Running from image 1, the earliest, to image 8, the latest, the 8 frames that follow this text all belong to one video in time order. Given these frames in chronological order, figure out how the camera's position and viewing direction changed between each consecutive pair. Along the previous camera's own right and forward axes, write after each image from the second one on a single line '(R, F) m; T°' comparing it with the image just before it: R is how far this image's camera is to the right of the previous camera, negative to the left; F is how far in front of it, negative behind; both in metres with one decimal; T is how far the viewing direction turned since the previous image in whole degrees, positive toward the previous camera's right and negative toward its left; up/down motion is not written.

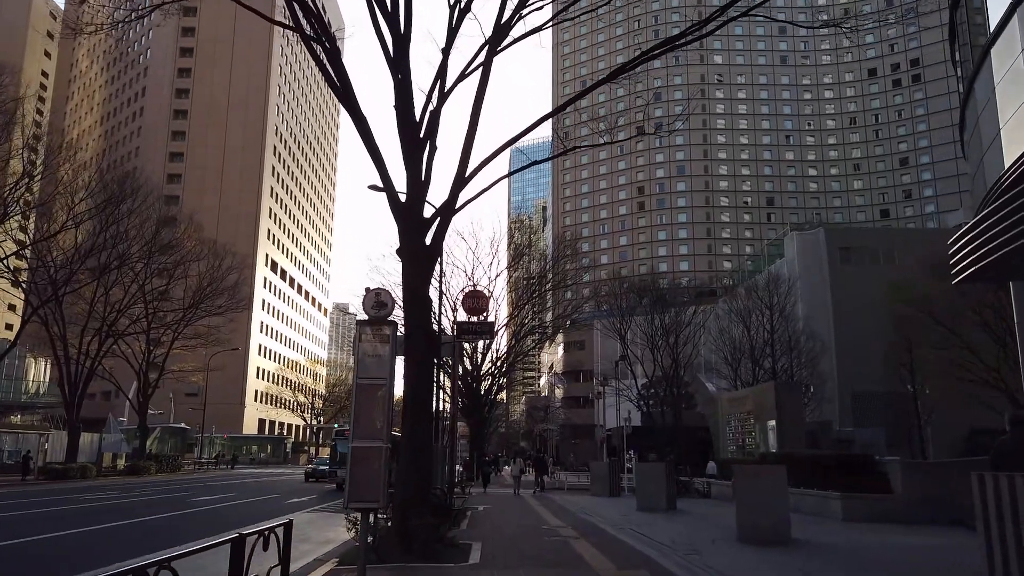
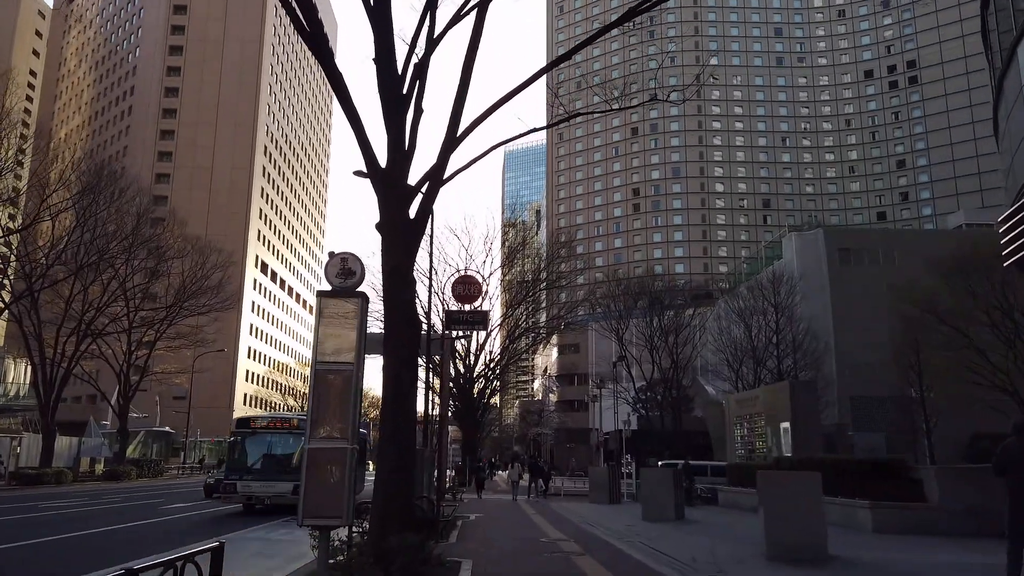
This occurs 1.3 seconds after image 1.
(0.0, +1.1) m; +1°
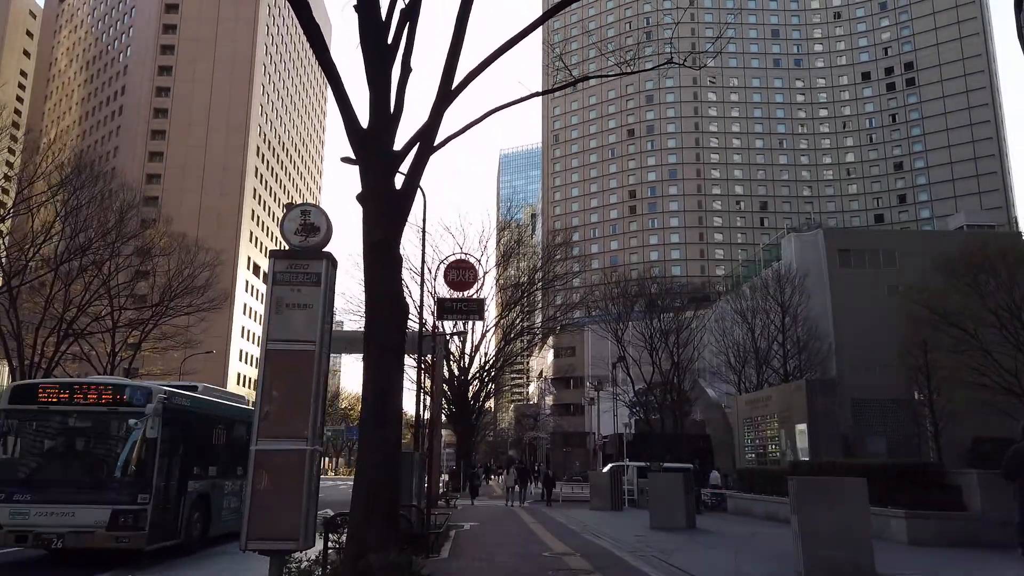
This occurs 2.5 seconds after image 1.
(-0.1, +1.0) m; 0°
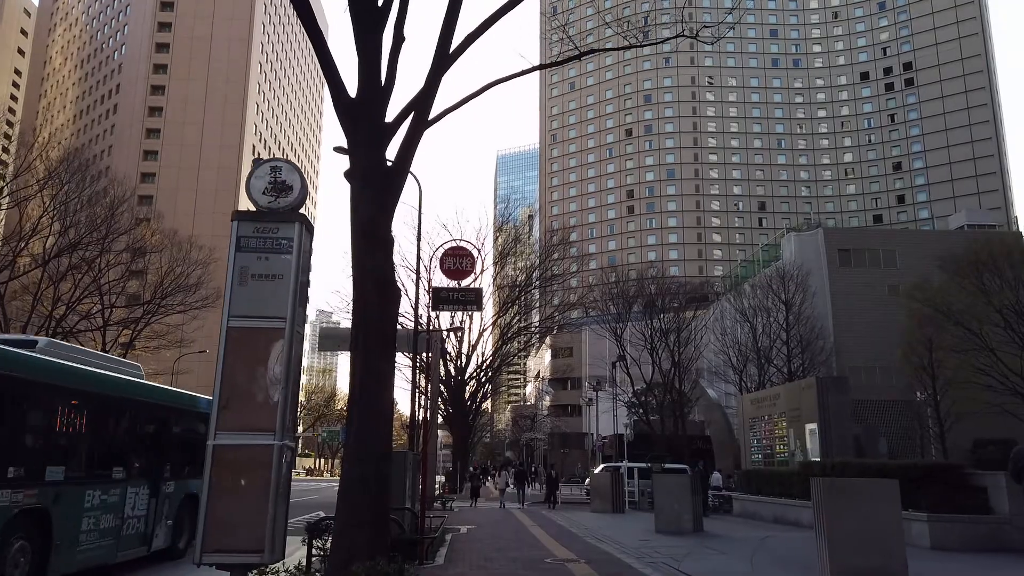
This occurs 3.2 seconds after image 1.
(0.0, +0.5) m; 0°
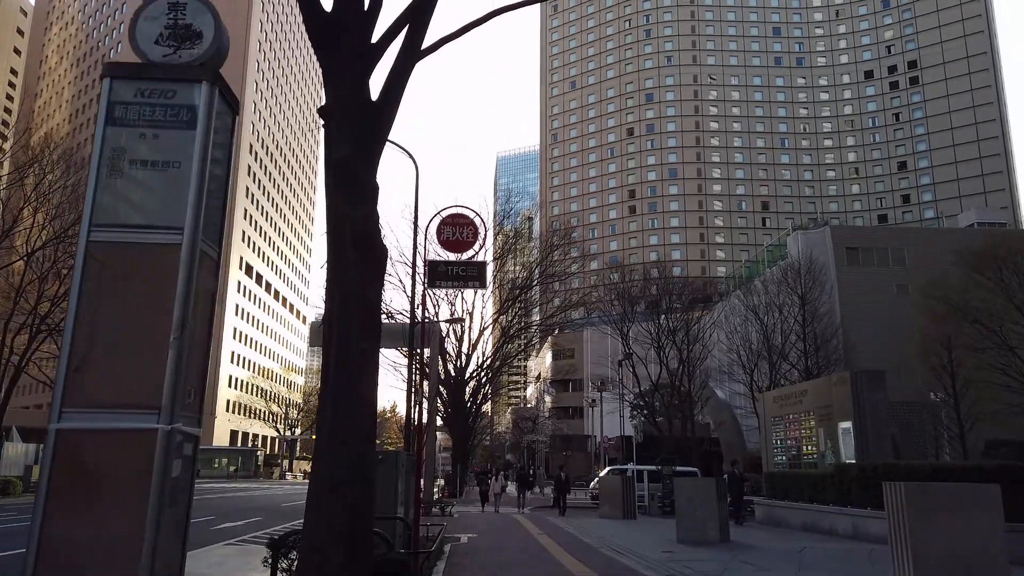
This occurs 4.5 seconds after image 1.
(-0.1, +1.1) m; 0°
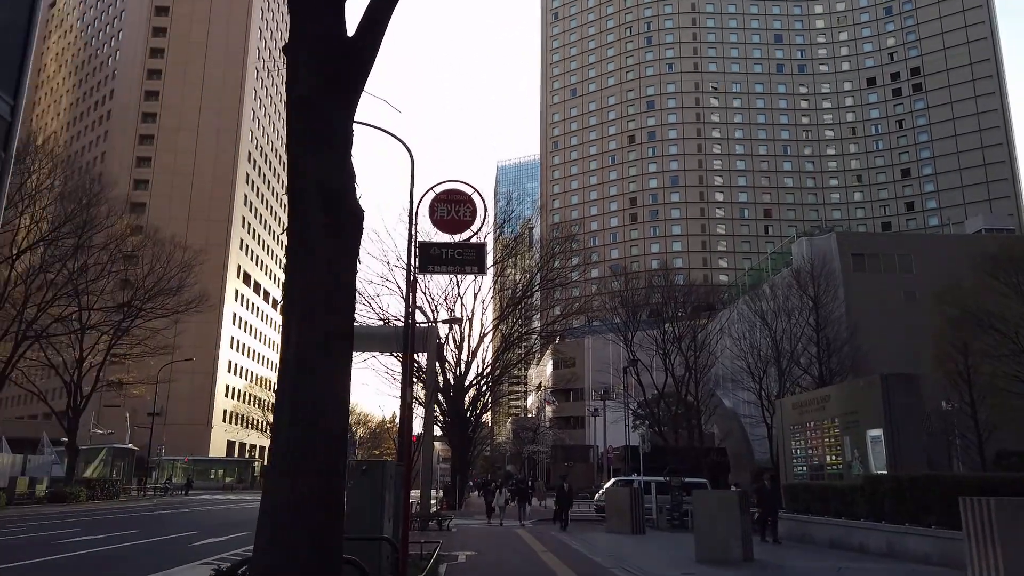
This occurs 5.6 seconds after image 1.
(0.0, +0.9) m; 0°
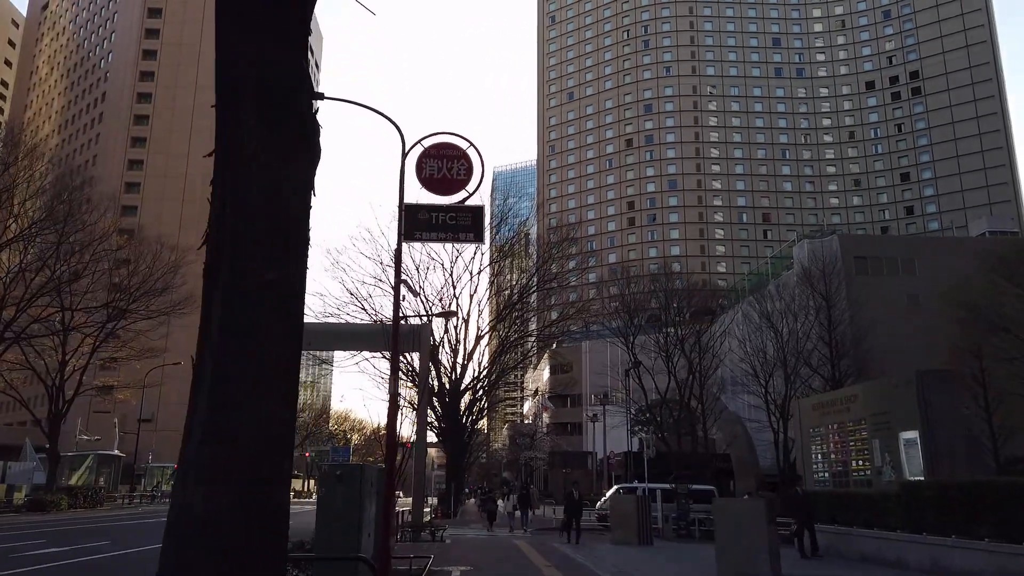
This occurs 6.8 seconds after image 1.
(0.0, +1.0) m; 0°
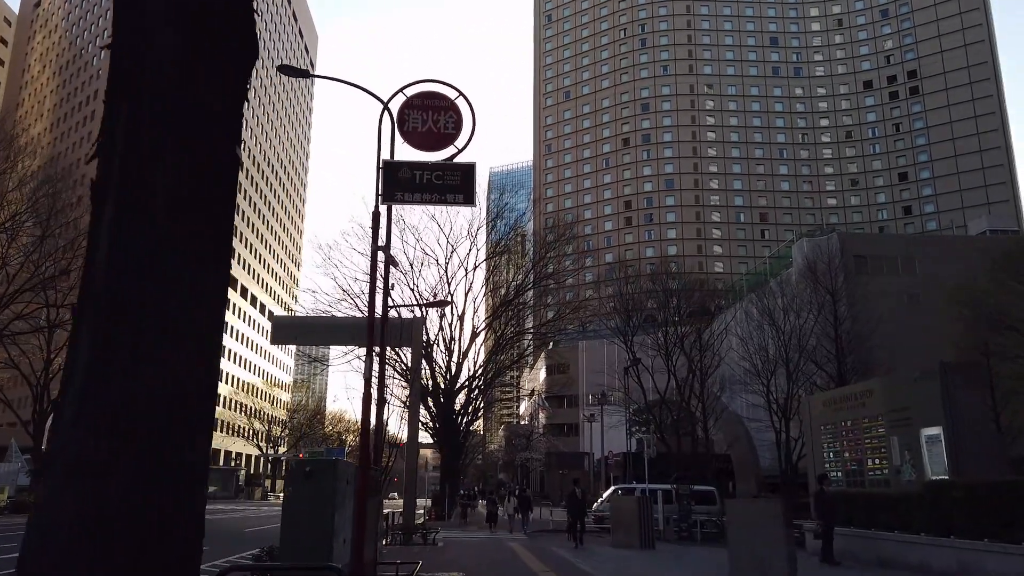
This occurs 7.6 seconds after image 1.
(0.0, +0.7) m; 0°
